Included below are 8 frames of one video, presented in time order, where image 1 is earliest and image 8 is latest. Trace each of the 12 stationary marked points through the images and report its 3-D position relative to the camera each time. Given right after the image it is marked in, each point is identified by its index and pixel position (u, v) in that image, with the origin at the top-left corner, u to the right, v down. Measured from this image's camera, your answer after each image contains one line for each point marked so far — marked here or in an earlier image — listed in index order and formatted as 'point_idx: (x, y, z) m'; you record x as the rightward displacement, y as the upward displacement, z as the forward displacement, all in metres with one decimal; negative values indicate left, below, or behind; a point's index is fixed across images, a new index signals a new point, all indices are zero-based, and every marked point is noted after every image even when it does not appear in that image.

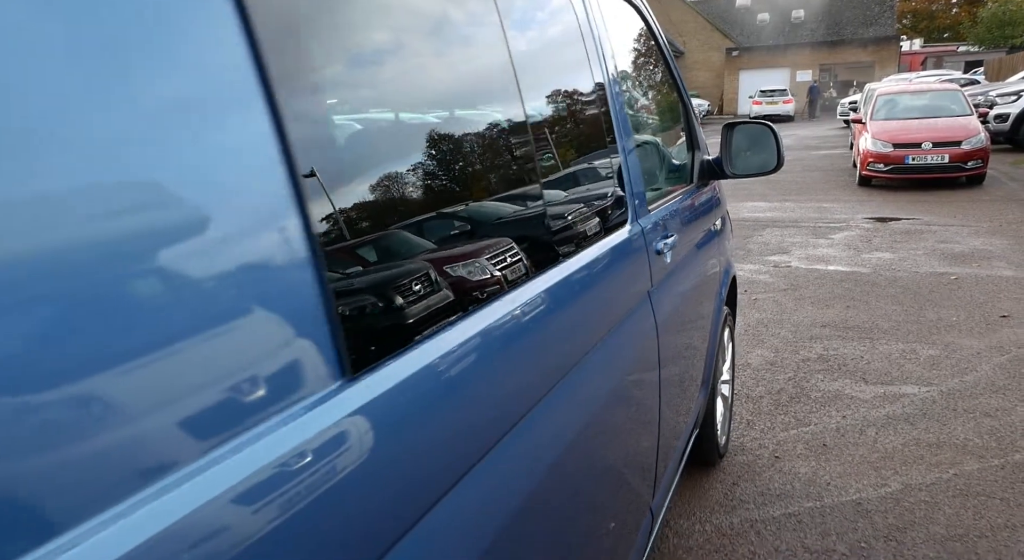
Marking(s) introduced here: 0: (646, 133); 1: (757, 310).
0: (+0.4, +0.5, +2.3) m
1: (+1.8, -0.2, +5.0) m
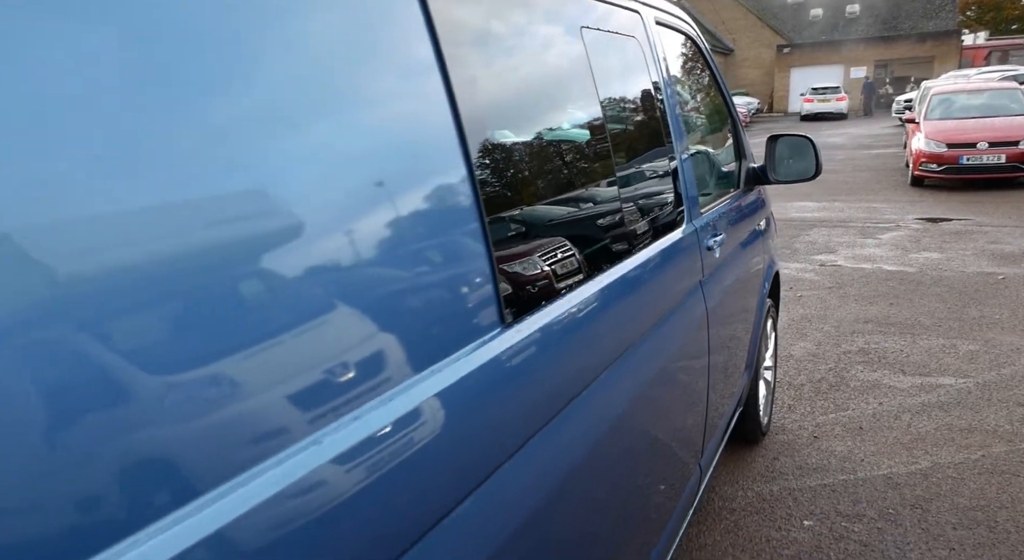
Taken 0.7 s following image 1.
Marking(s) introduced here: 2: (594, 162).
0: (+0.7, +0.5, +2.7) m
1: (+2.2, -0.2, +5.3) m
2: (+0.3, +0.3, +1.8) m
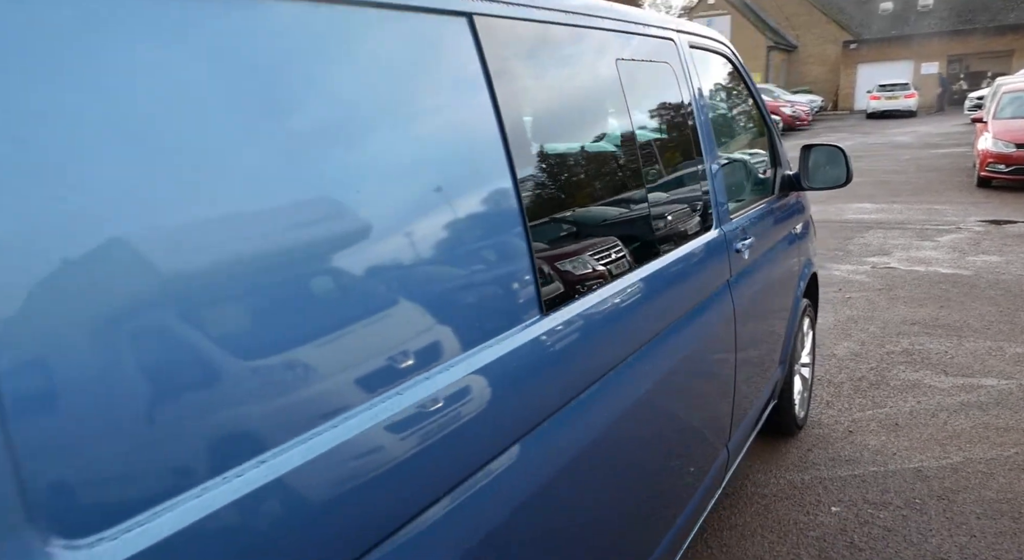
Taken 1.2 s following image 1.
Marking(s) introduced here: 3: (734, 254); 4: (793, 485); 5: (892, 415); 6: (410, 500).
0: (+0.9, +0.5, +2.9) m
1: (+2.6, -0.2, +5.4) m
2: (+0.4, +0.3, +2.0) m
3: (+0.8, +0.1, +2.4) m
4: (+1.2, -0.9, +3.0) m
5: (+2.0, -0.7, +3.6) m
6: (-0.1, -0.3, +1.0) m
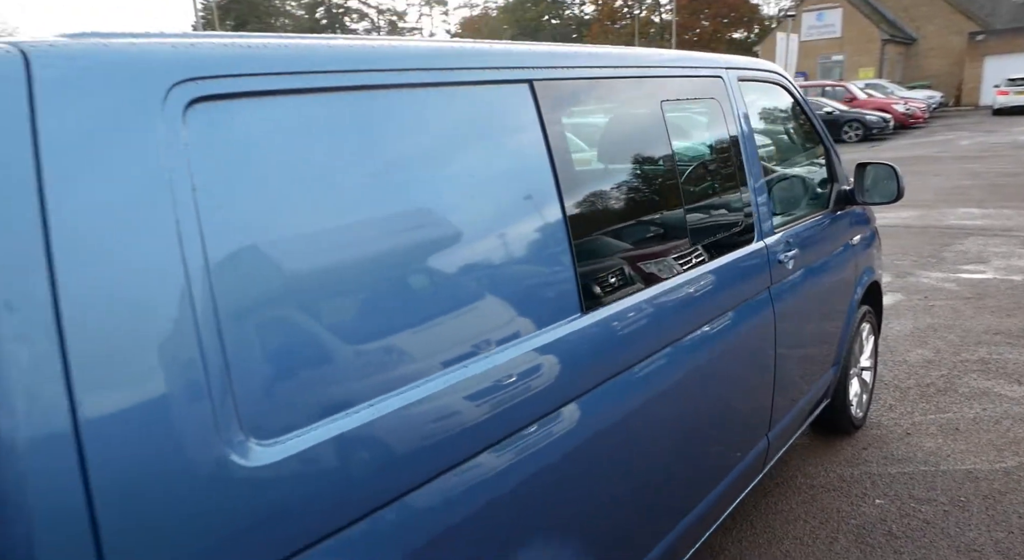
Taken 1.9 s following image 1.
0: (+1.2, +0.5, +3.1) m
1: (+3.2, -0.3, +5.4) m
2: (+0.6, +0.3, +2.4) m
3: (+1.0, 0.0, +2.7) m
4: (+1.5, -0.9, +3.3) m
5: (+2.3, -0.7, +3.7) m
6: (0.0, -0.3, +1.4) m
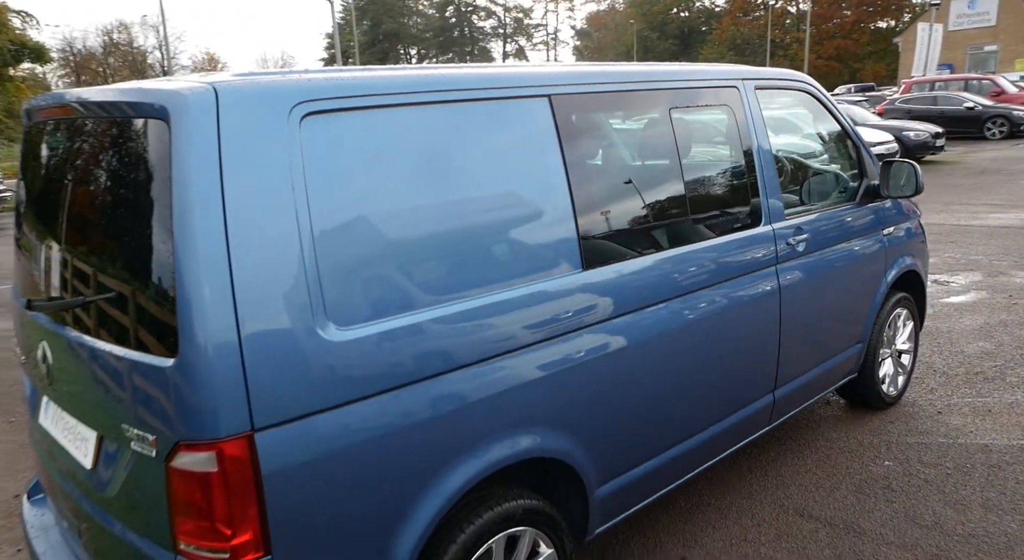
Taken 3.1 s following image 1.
0: (+1.5, +0.6, +3.5) m
1: (+3.8, -0.2, +5.4) m
2: (+0.8, +0.4, +2.9) m
3: (+1.2, +0.1, +3.1) m
4: (+1.8, -0.8, +3.6) m
5: (+2.7, -0.7, +3.9) m
6: (0.0, -0.2, +2.1) m
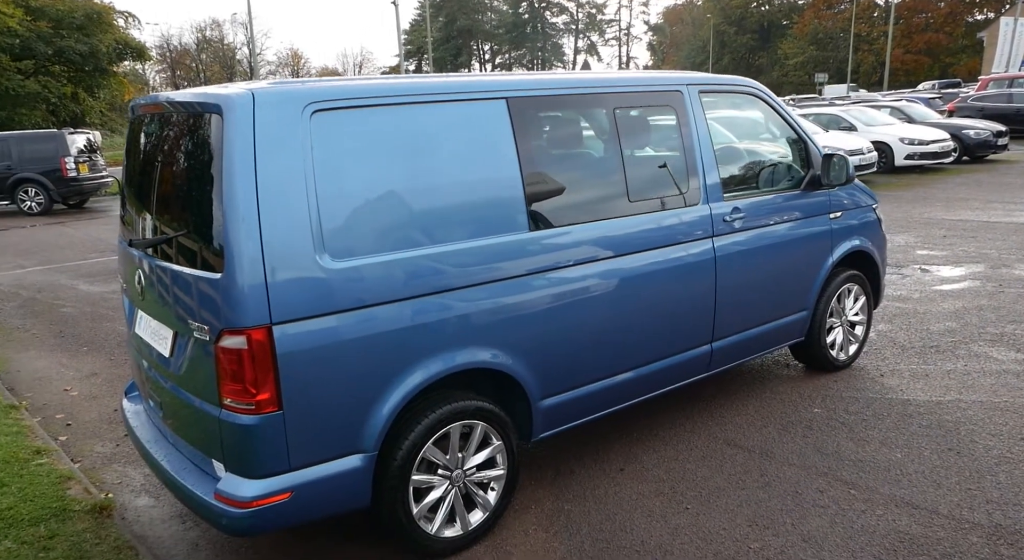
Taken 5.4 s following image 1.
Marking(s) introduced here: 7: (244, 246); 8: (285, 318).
0: (+1.5, +0.7, +4.1) m
1: (+4.0, -0.2, +5.7) m
2: (+0.7, +0.6, +3.5) m
3: (+1.1, +0.3, +3.7) m
4: (+1.7, -0.7, +4.2) m
5: (+2.6, -0.6, +4.4) m
6: (-0.2, 0.0, +2.8) m
7: (-0.9, +0.1, +2.4) m
8: (-0.8, -0.1, +2.4) m
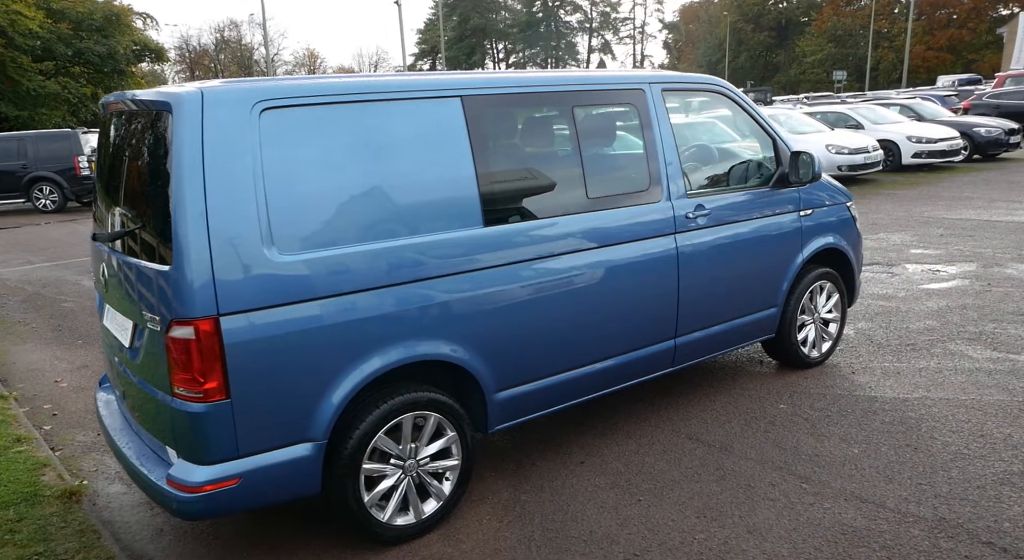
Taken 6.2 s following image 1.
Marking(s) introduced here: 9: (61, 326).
0: (+1.3, +0.7, +4.1) m
1: (+3.8, -0.1, +5.7) m
2: (+0.5, +0.6, +3.6) m
3: (+1.0, +0.3, +3.8) m
4: (+1.5, -0.7, +4.2) m
5: (+2.5, -0.6, +4.4) m
6: (-0.4, 0.0, +2.9) m
7: (-1.1, +0.1, +2.5) m
8: (-1.0, -0.1, +2.5) m
9: (-4.2, -0.4, +6.5) m
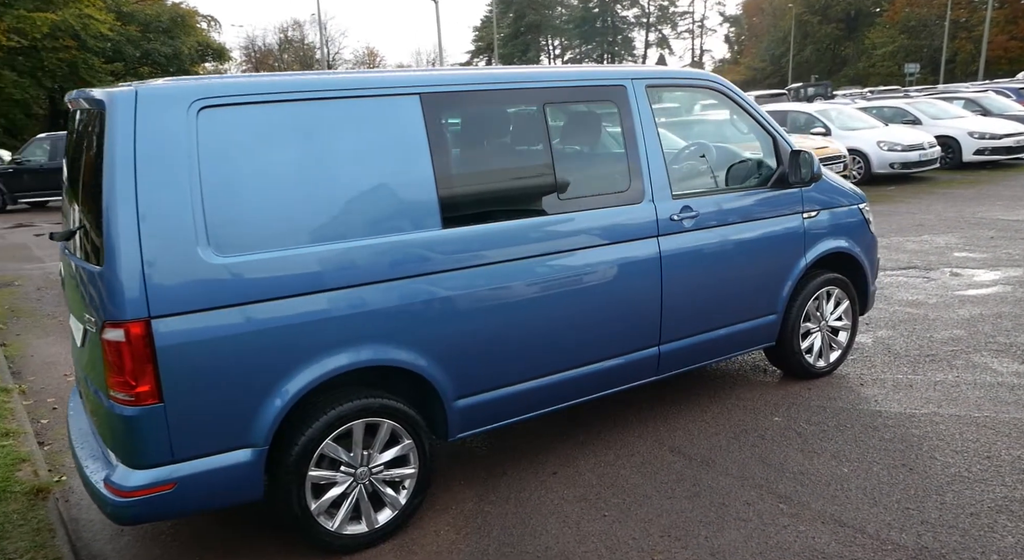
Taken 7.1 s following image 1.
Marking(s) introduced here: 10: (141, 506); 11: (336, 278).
0: (+1.2, +0.7, +3.9) m
1: (+3.8, -0.2, +5.3) m
2: (+0.3, +0.6, +3.4) m
3: (+0.8, +0.3, +3.6) m
4: (+1.4, -0.7, +3.9) m
5: (+2.4, -0.6, +4.1) m
6: (-0.6, 0.0, +2.8) m
7: (-1.4, +0.1, +2.4) m
8: (-1.2, -0.1, +2.5) m
9: (-4.1, -0.4, +6.7) m
10: (-1.4, -0.8, +2.6) m
11: (-0.7, 0.0, +2.8) m
